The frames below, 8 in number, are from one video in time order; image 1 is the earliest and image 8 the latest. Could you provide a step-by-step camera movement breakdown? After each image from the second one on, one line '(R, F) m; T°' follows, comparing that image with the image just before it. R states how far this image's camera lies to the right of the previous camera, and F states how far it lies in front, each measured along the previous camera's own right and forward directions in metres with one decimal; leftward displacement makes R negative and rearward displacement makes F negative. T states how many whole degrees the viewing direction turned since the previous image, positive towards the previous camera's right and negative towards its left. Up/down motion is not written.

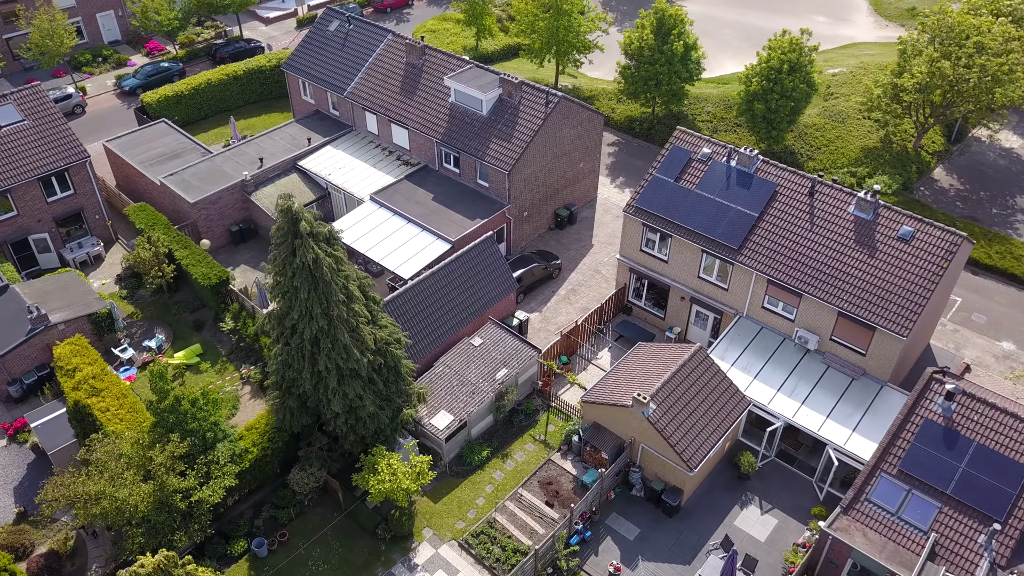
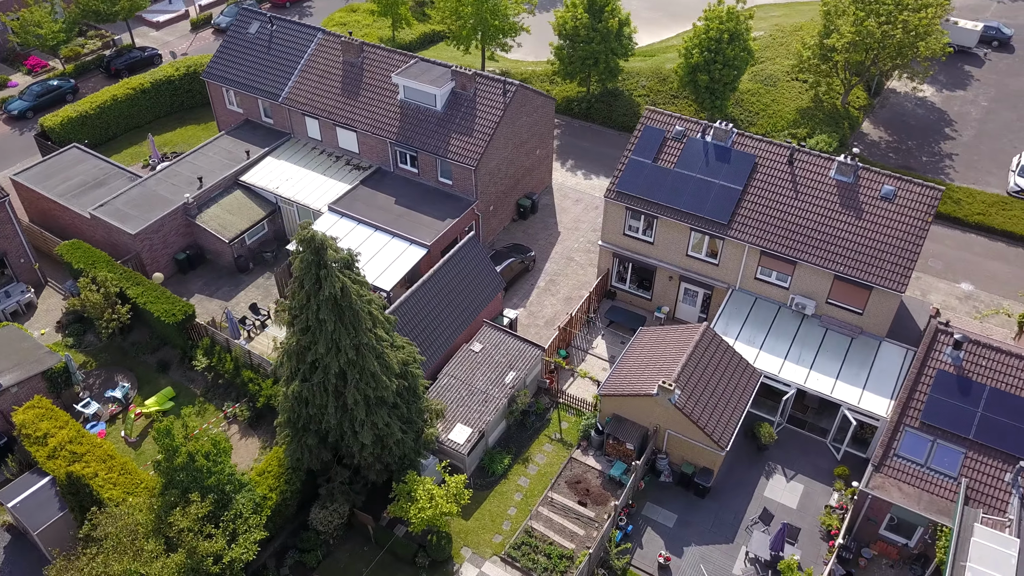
(-4.1, +1.2) m; +8°
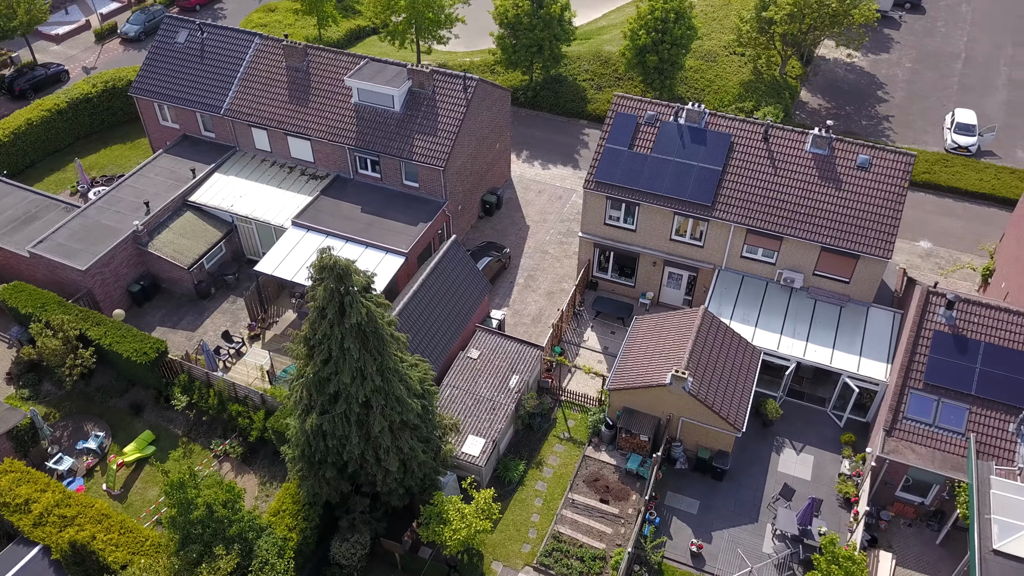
(-3.1, +0.9) m; +6°
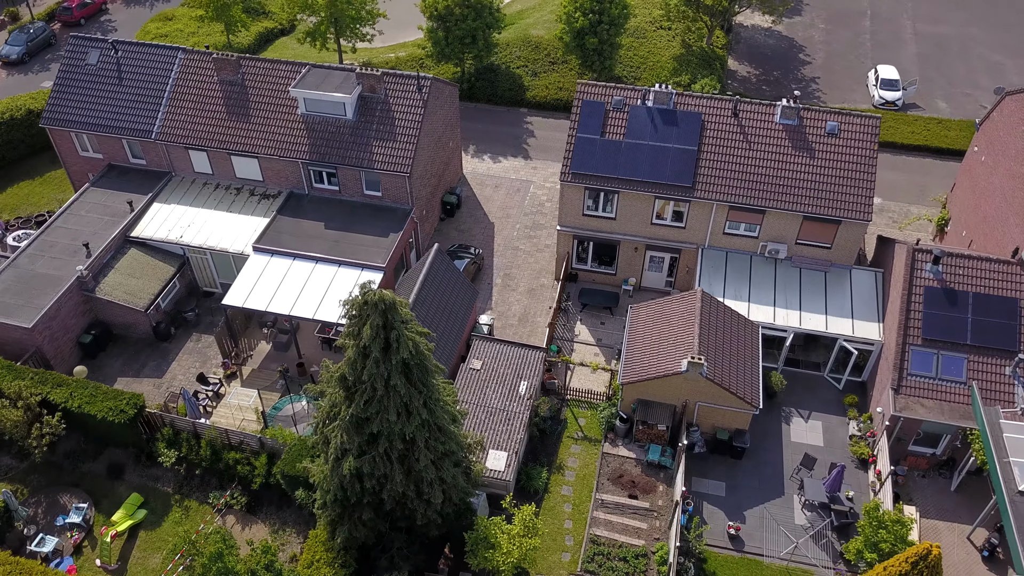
(-3.6, +1.2) m; +7°
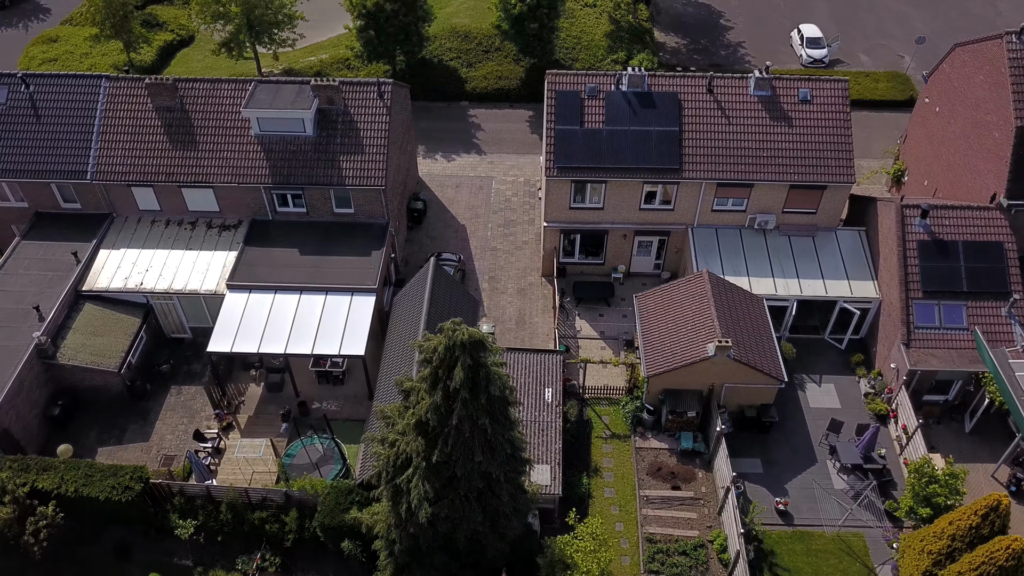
(-4.2, +1.4) m; +8°
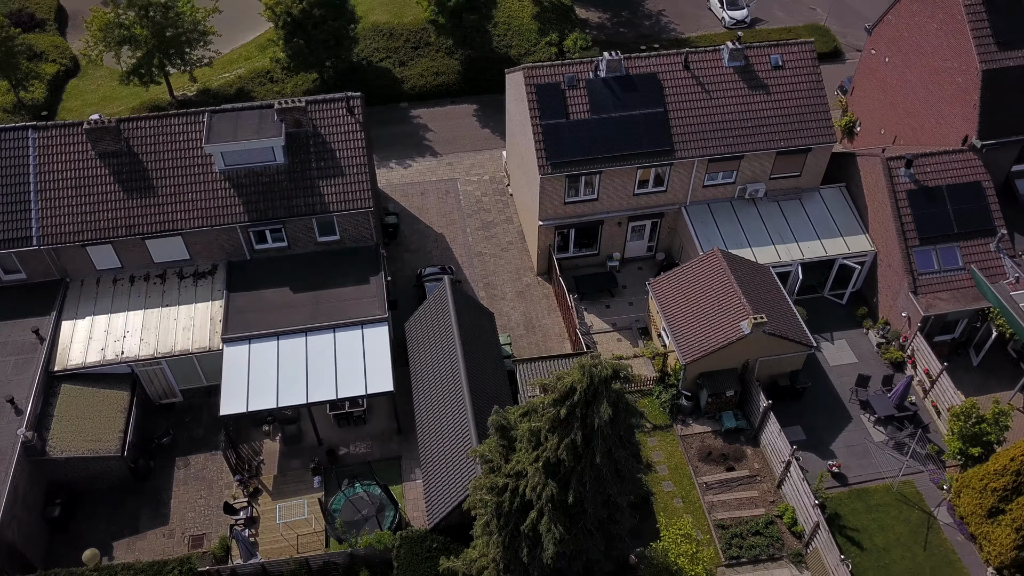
(-4.8, +1.5) m; +8°
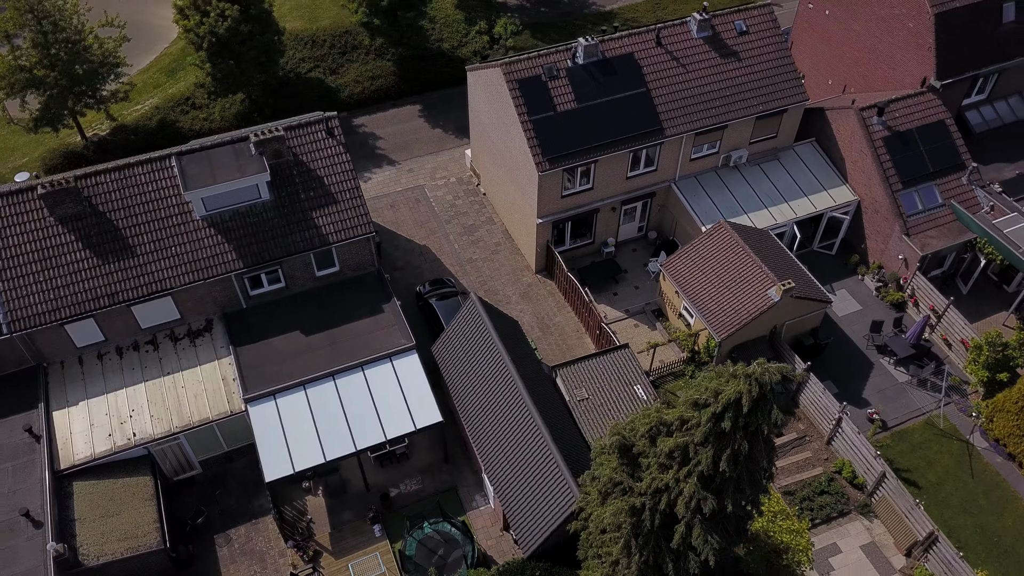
(-5.0, +1.3) m; +9°
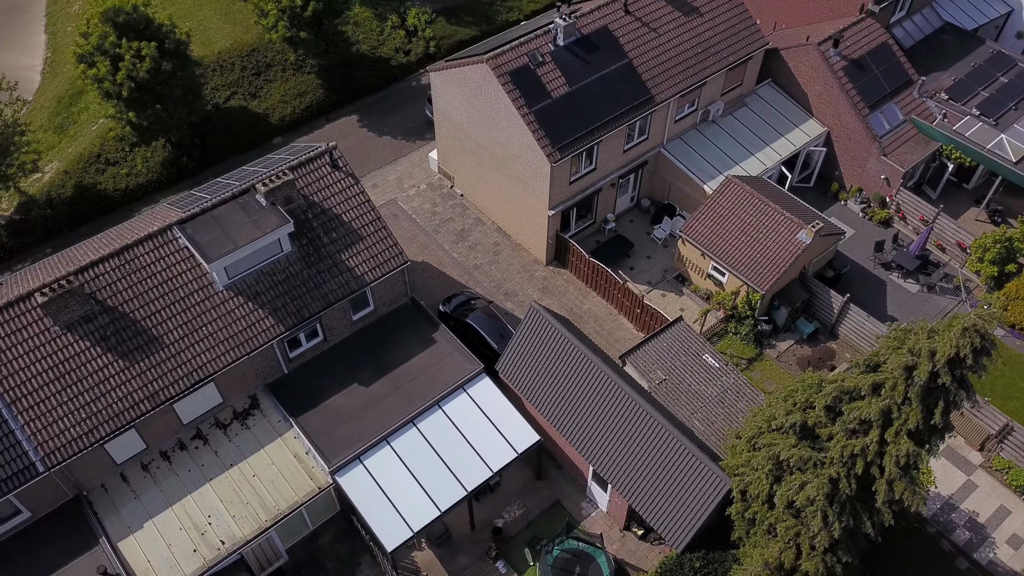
(-6.7, +1.7) m; +11°
